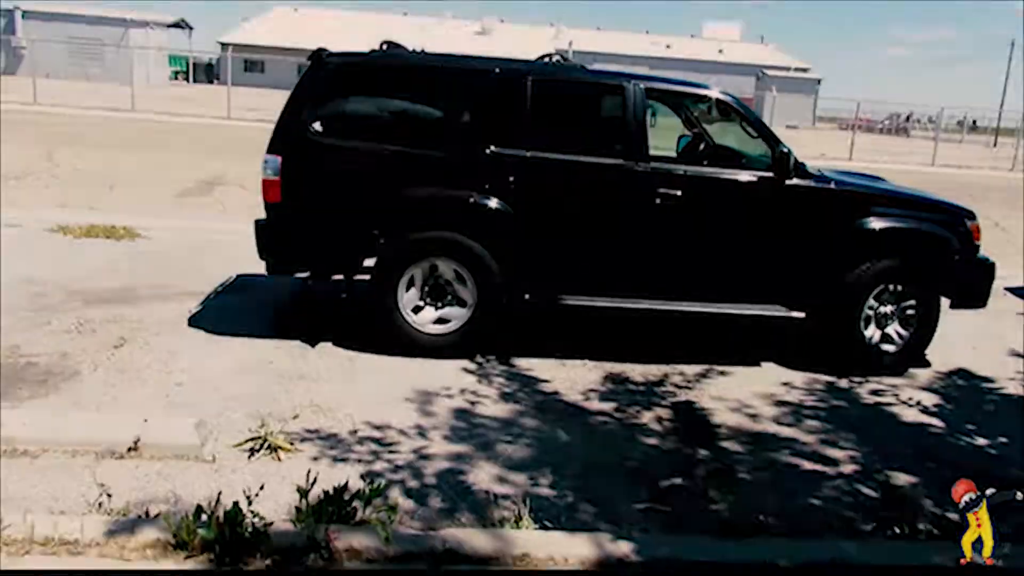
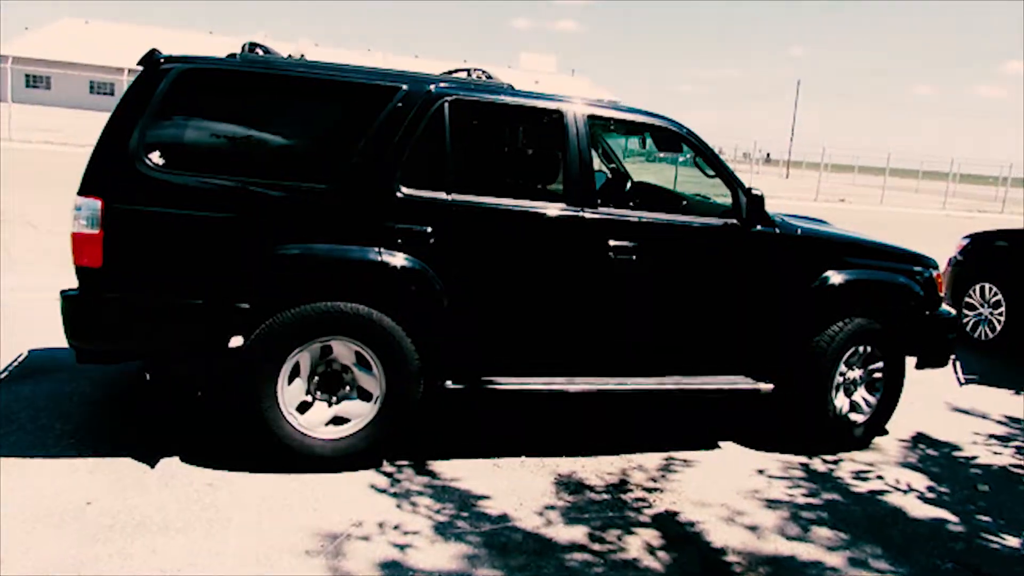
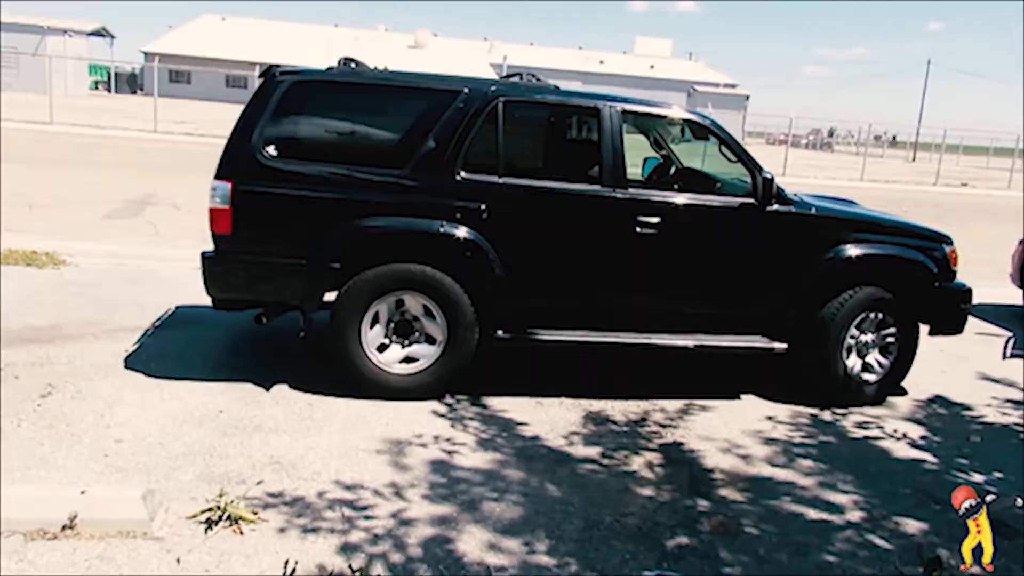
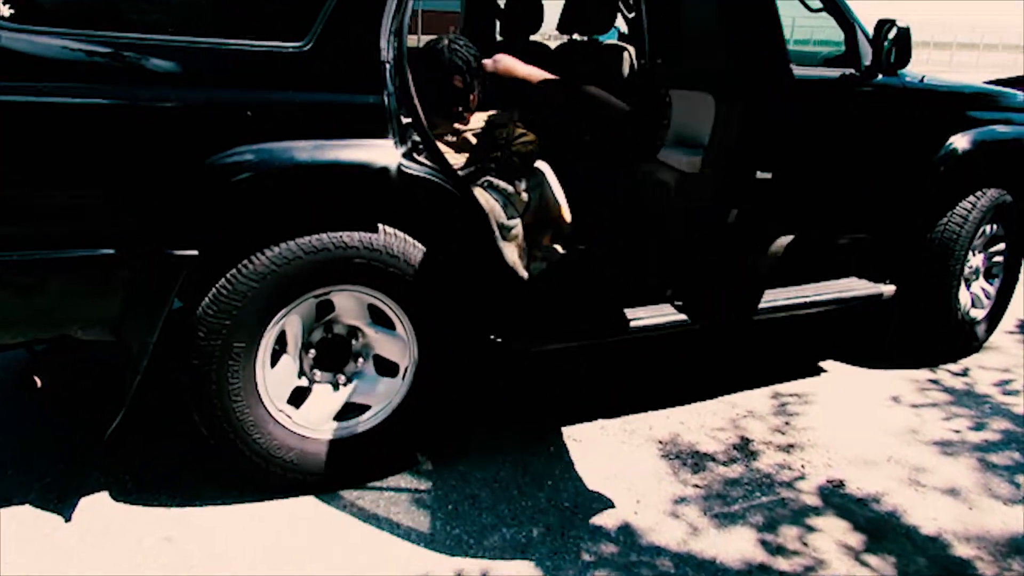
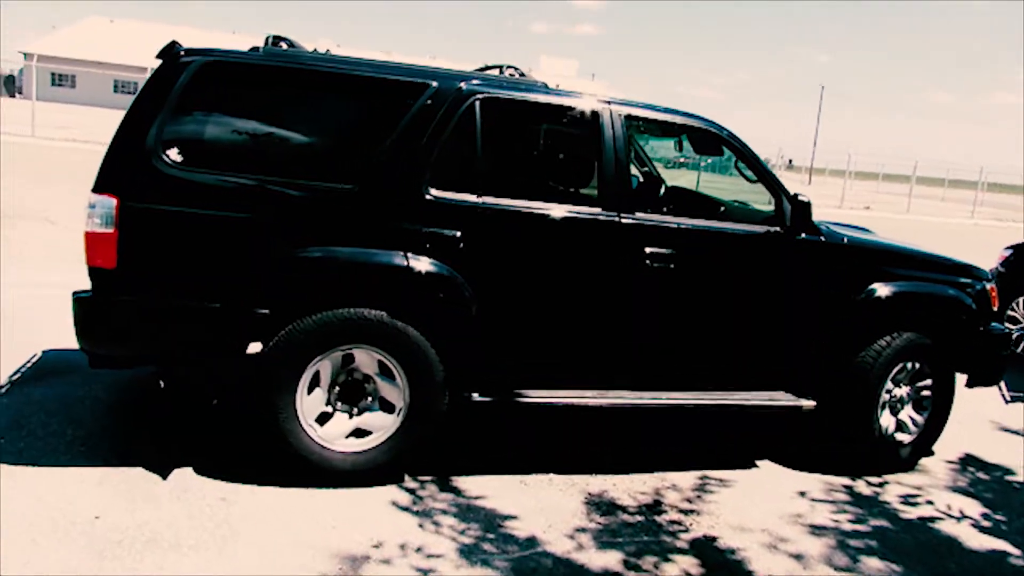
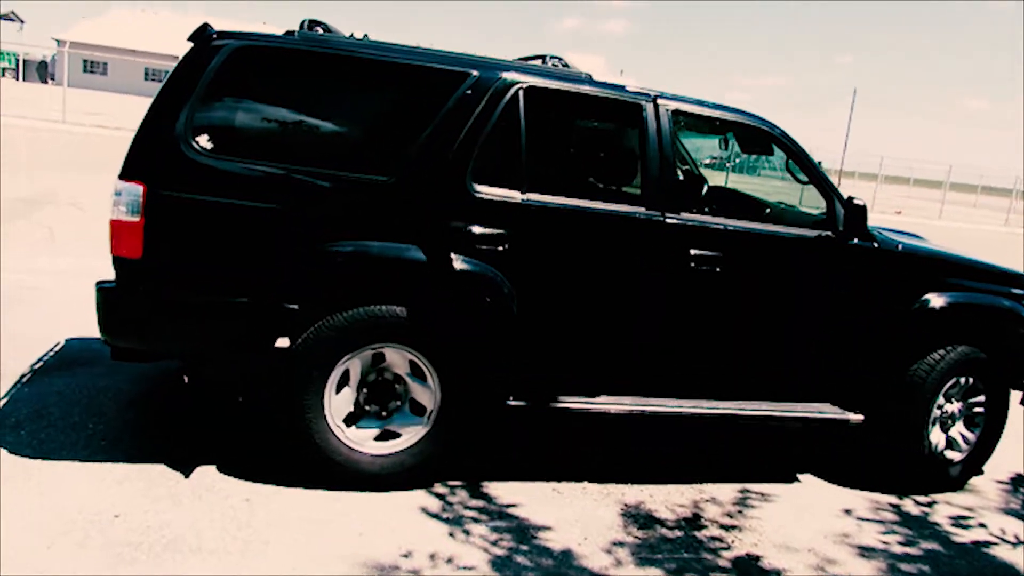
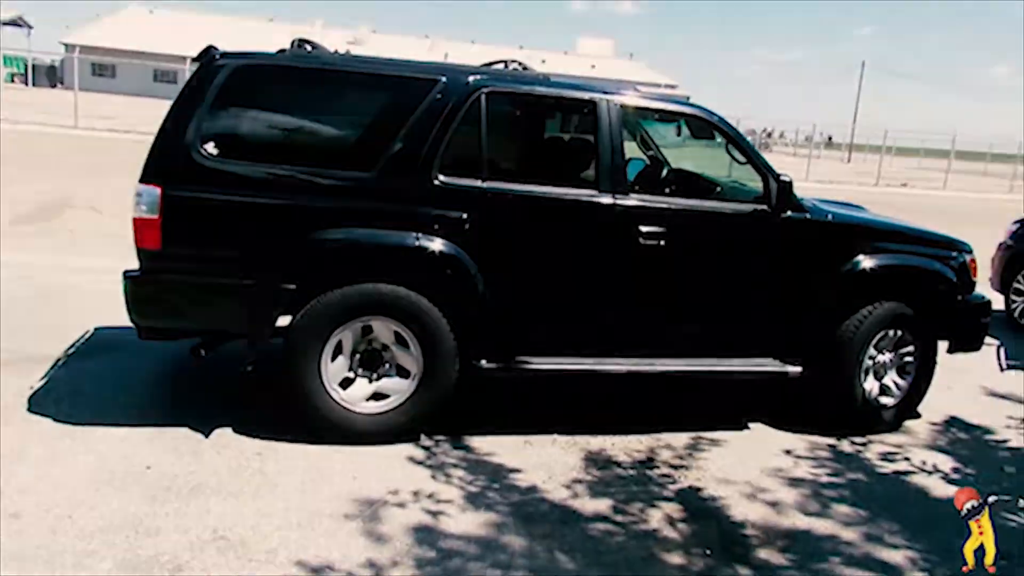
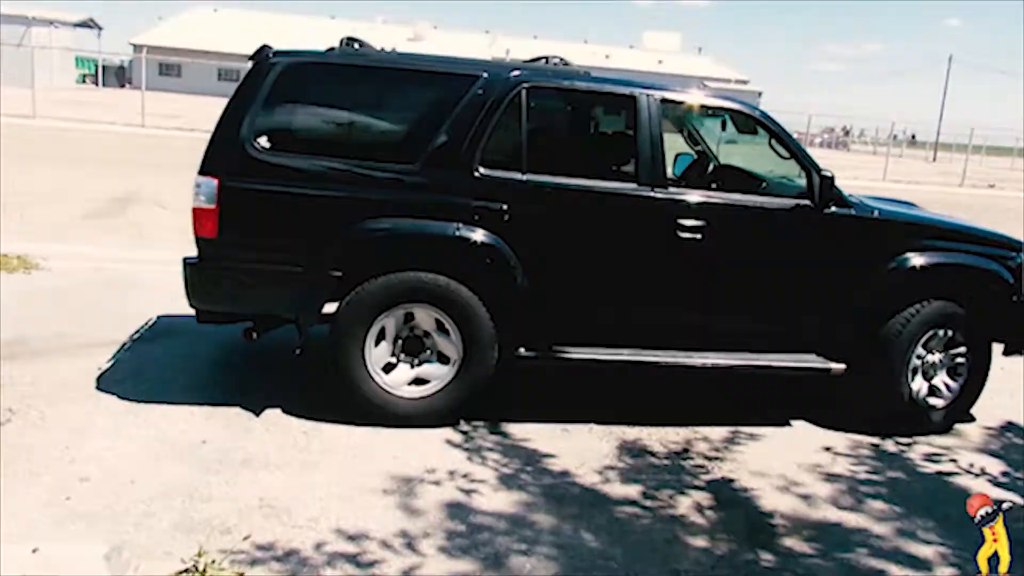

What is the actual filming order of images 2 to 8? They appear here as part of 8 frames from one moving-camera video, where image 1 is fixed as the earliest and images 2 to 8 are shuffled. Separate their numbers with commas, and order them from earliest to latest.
3, 8, 7, 2, 5, 6, 4
